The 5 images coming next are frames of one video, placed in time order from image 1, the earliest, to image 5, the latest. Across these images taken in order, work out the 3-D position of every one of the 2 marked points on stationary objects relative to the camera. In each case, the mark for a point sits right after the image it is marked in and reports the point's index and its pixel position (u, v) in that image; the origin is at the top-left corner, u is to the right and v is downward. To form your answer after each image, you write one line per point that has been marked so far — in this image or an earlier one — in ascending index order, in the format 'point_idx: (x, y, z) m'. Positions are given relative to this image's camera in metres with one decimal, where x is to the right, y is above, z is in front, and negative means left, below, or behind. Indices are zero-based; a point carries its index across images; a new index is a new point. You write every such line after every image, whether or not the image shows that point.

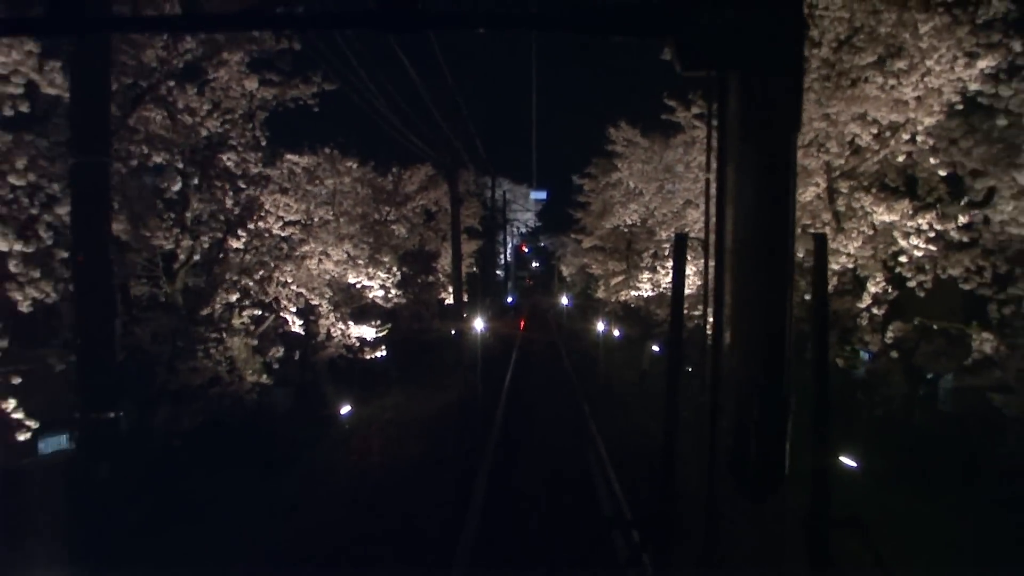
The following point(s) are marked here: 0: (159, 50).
0: (-3.7, +2.7, +10.2) m
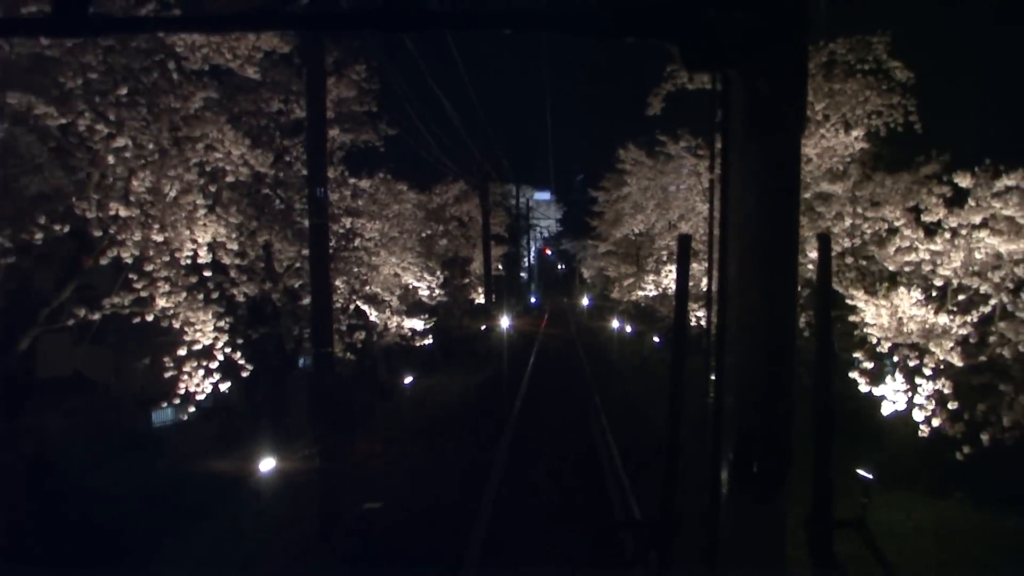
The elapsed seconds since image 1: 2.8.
0: (-3.4, +2.7, +13.9) m
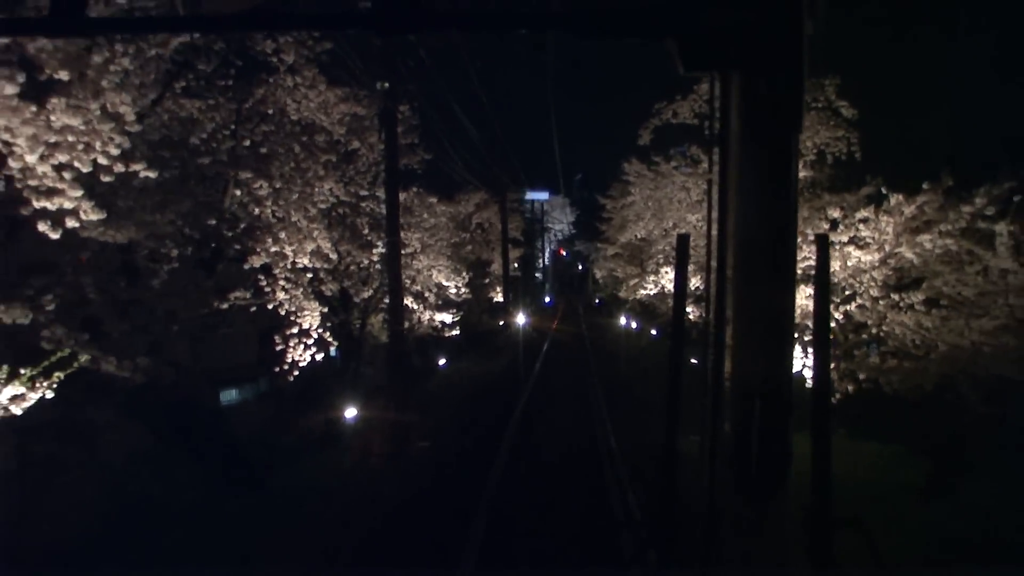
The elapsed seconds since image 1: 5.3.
0: (-3.1, +2.7, +17.1) m
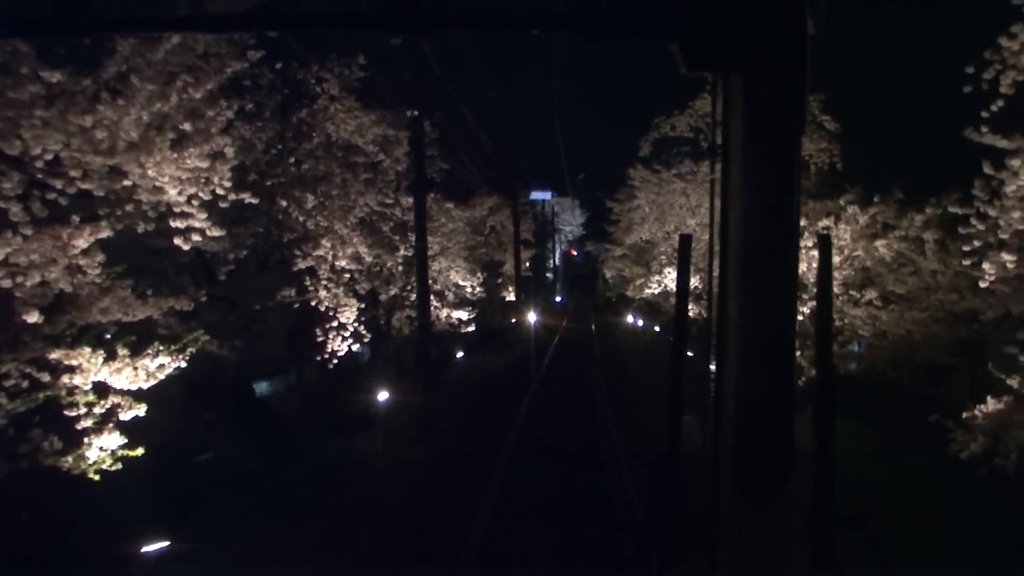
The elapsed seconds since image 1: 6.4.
0: (-2.9, +2.8, +18.8) m
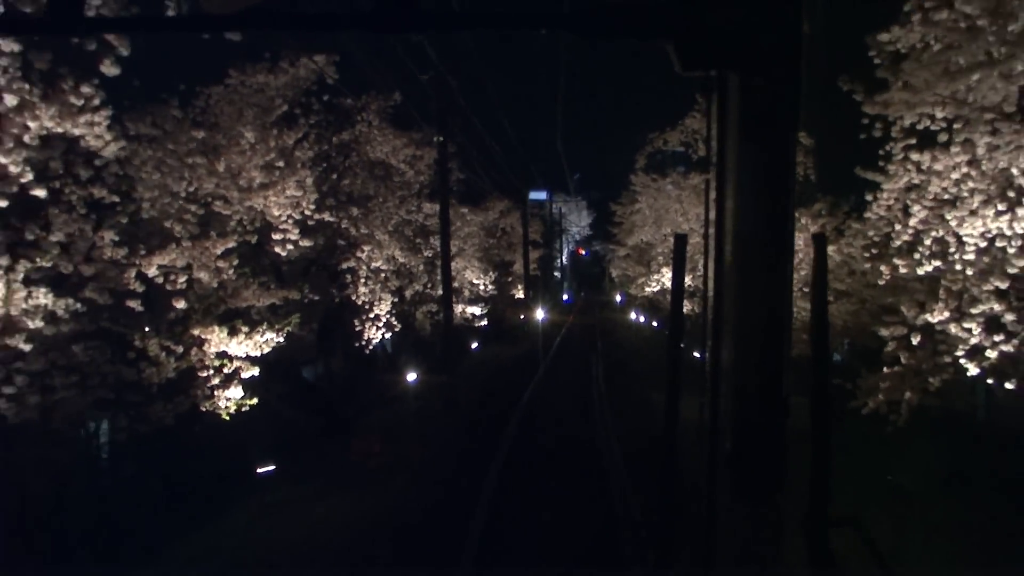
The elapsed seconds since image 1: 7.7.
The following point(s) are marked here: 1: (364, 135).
0: (-2.7, +2.8, +21.2) m
1: (-3.1, +3.1, +19.8) m
